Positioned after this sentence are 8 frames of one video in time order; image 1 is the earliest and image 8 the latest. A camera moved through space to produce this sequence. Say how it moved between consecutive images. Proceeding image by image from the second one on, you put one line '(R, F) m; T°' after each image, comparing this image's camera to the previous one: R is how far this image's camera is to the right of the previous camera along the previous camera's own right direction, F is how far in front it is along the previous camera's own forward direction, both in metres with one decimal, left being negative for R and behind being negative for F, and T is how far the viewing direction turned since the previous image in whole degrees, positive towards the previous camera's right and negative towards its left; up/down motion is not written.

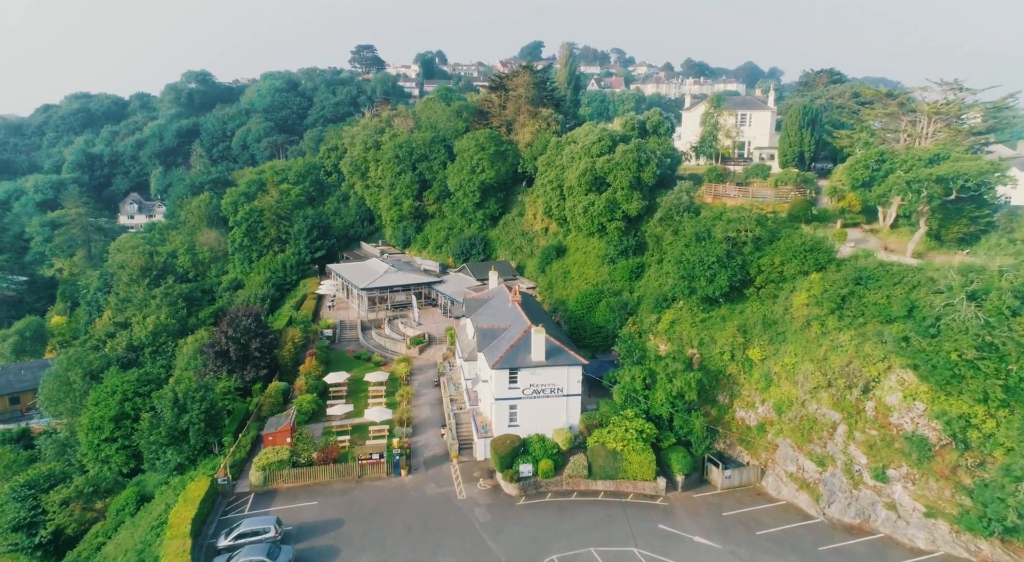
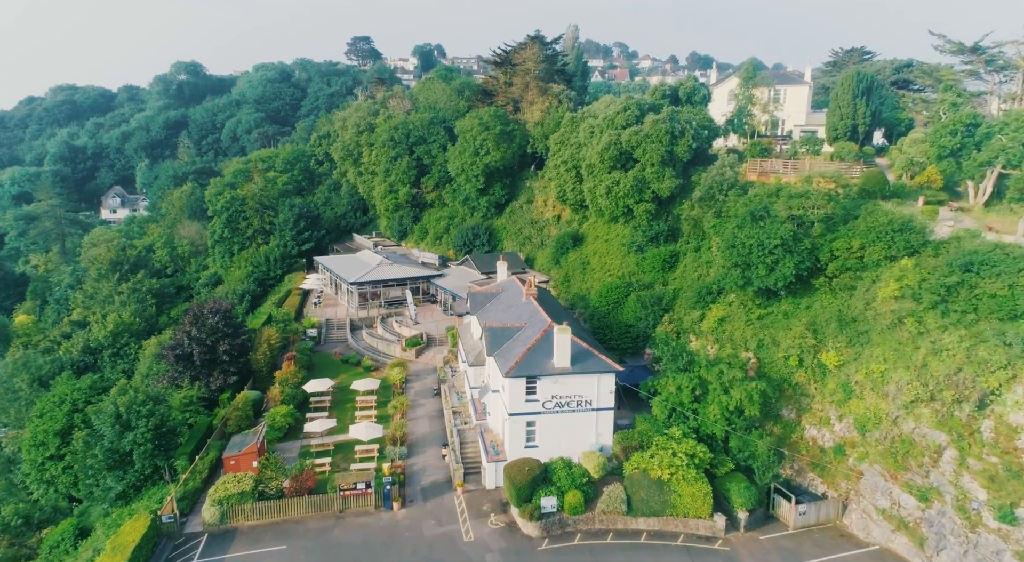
(-1.0, +8.8) m; 0°
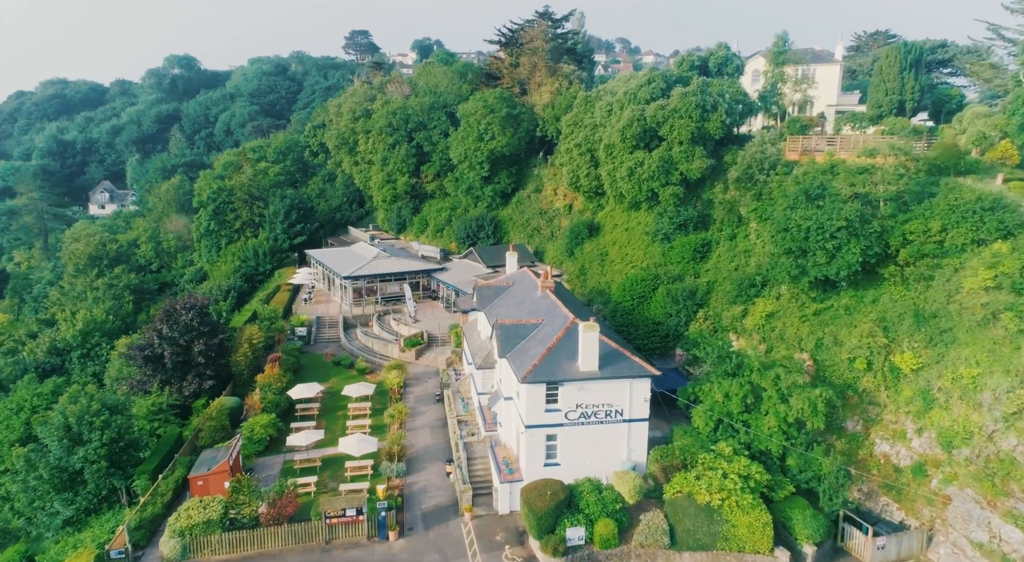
(-0.8, +5.8) m; 0°
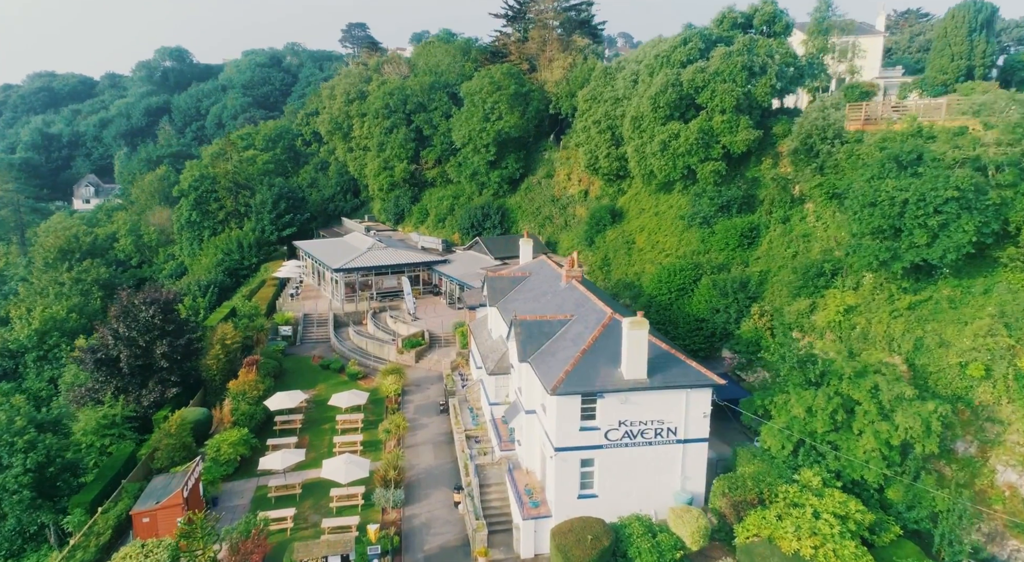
(-1.0, +6.7) m; 0°
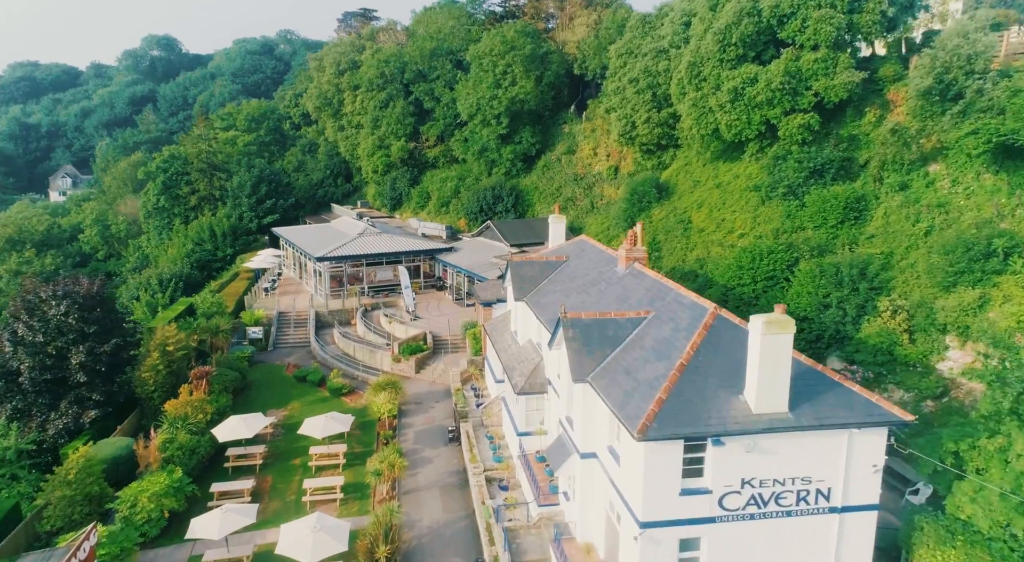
(-1.4, +9.7) m; 0°
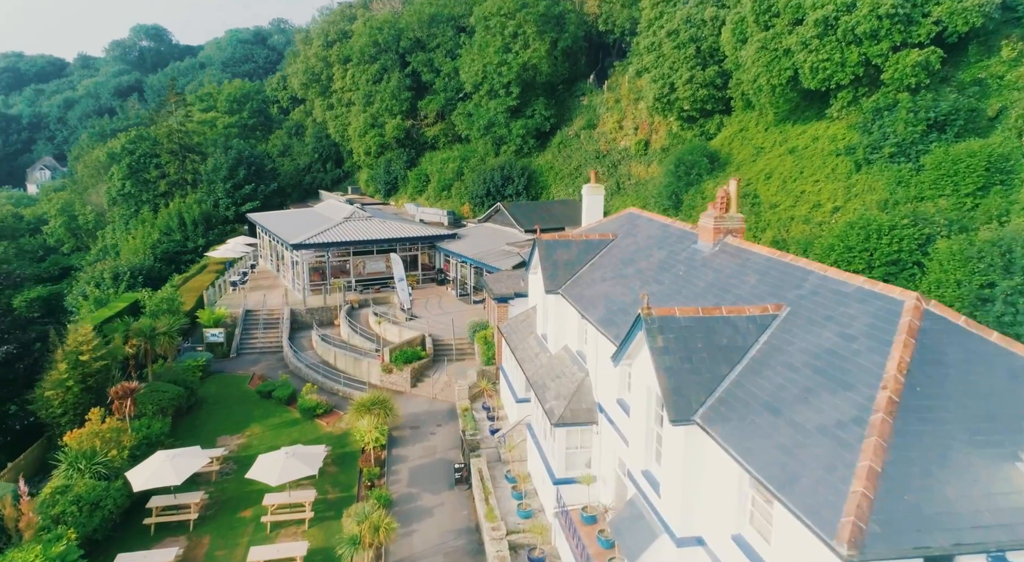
(-0.9, +7.8) m; 0°
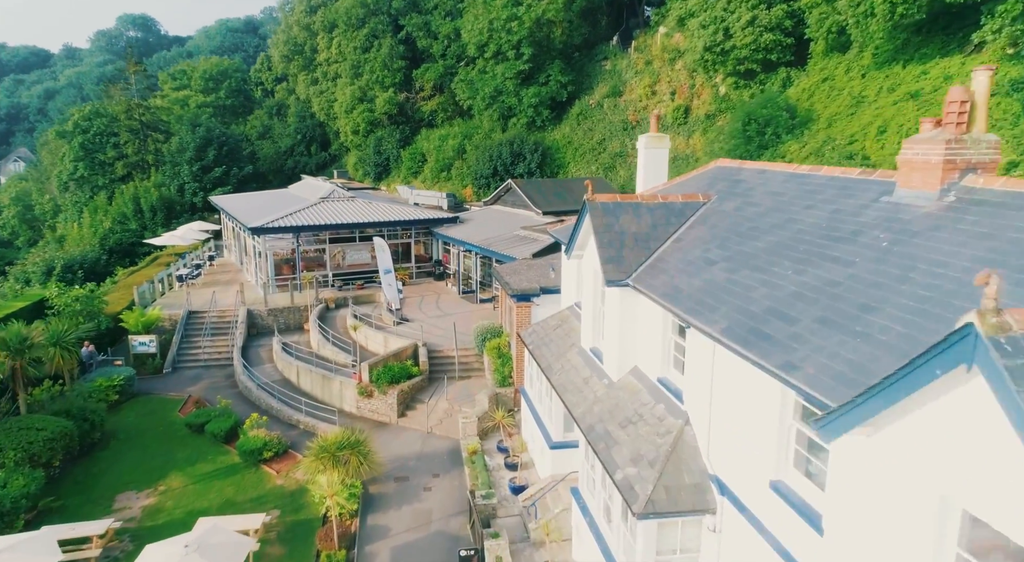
(-0.8, +7.9) m; 0°
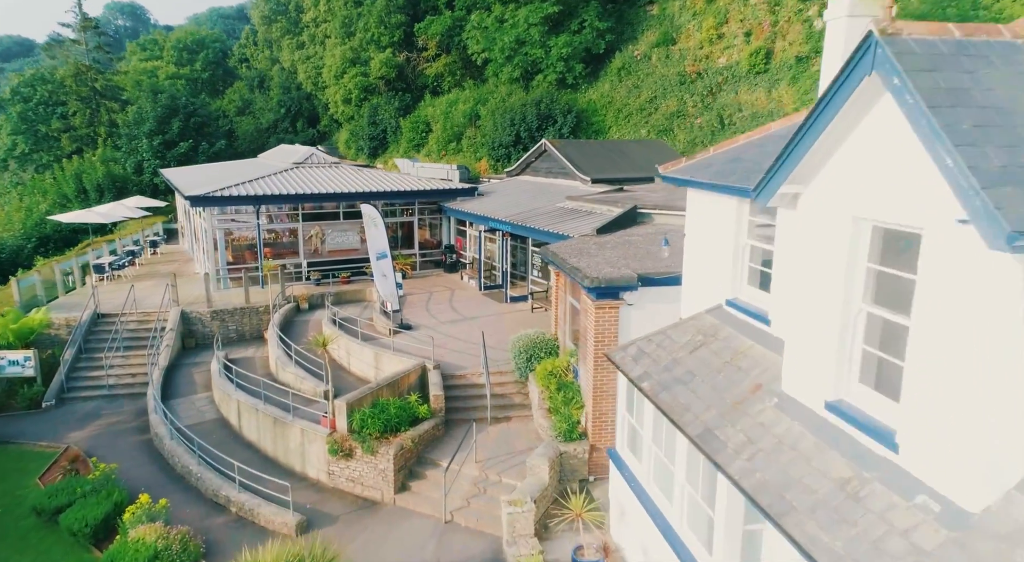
(-1.4, +8.7) m; 0°
